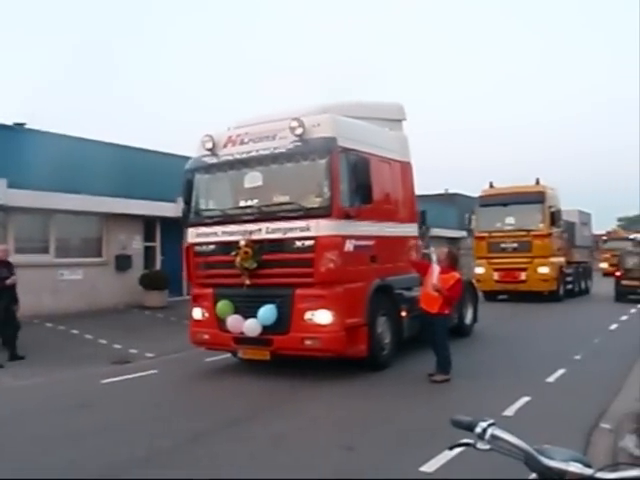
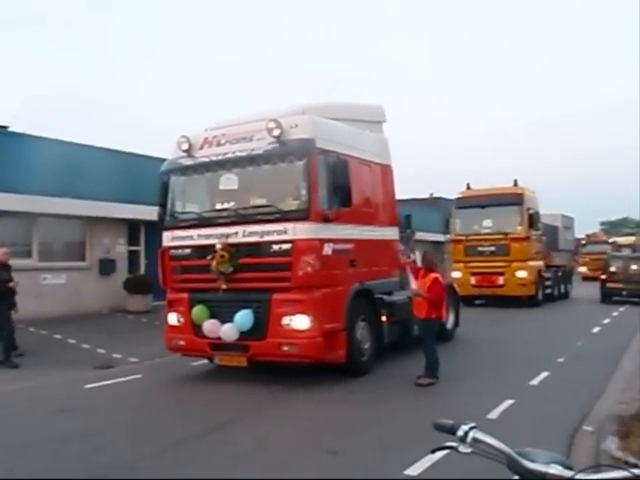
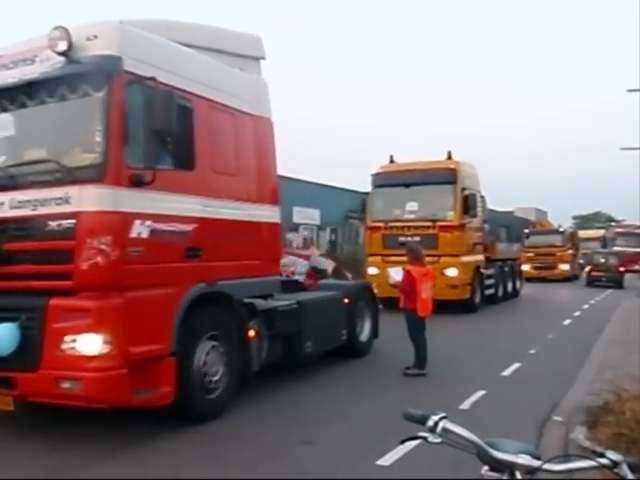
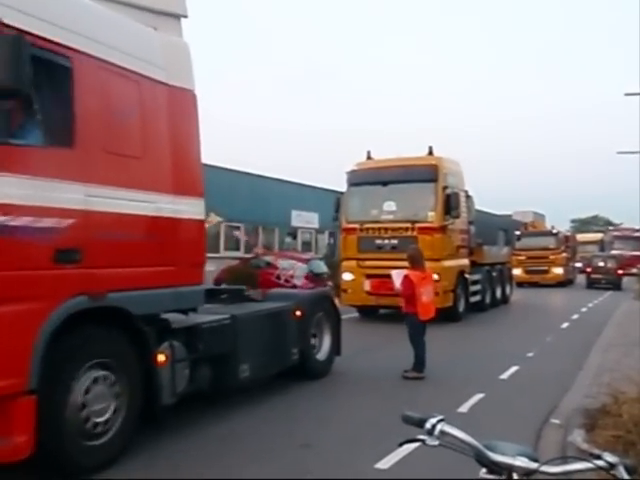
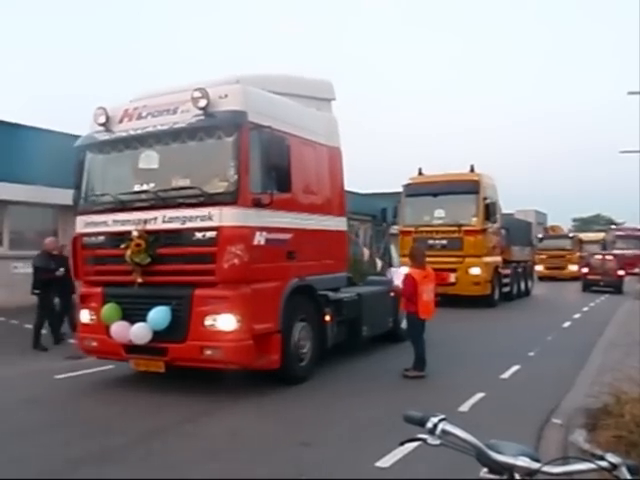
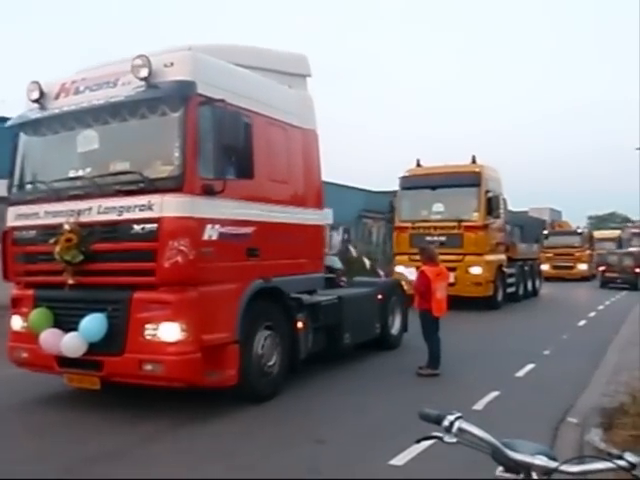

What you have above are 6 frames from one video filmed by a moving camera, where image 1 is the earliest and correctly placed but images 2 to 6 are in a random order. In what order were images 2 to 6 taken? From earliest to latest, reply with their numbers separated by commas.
2, 5, 6, 3, 4
